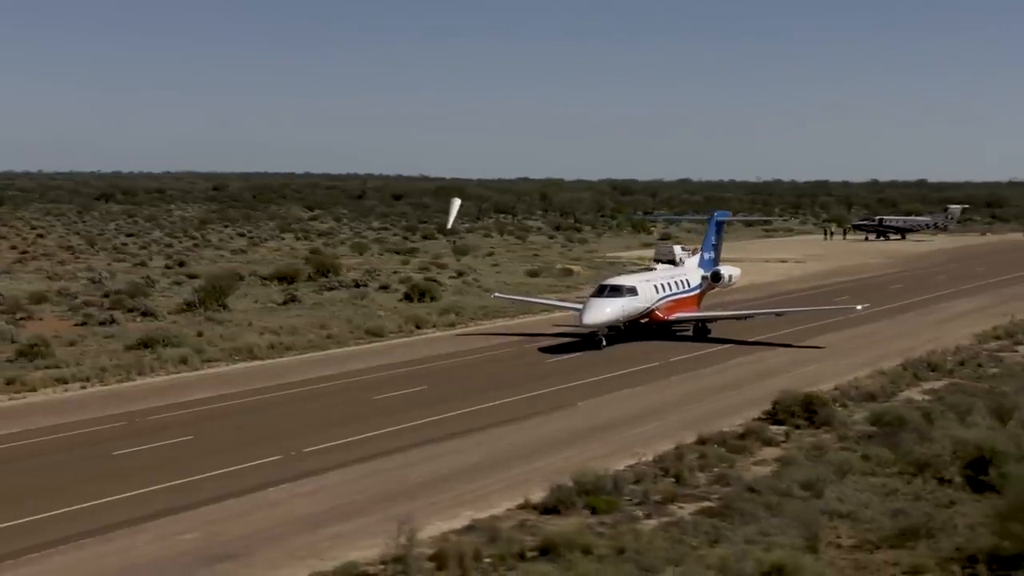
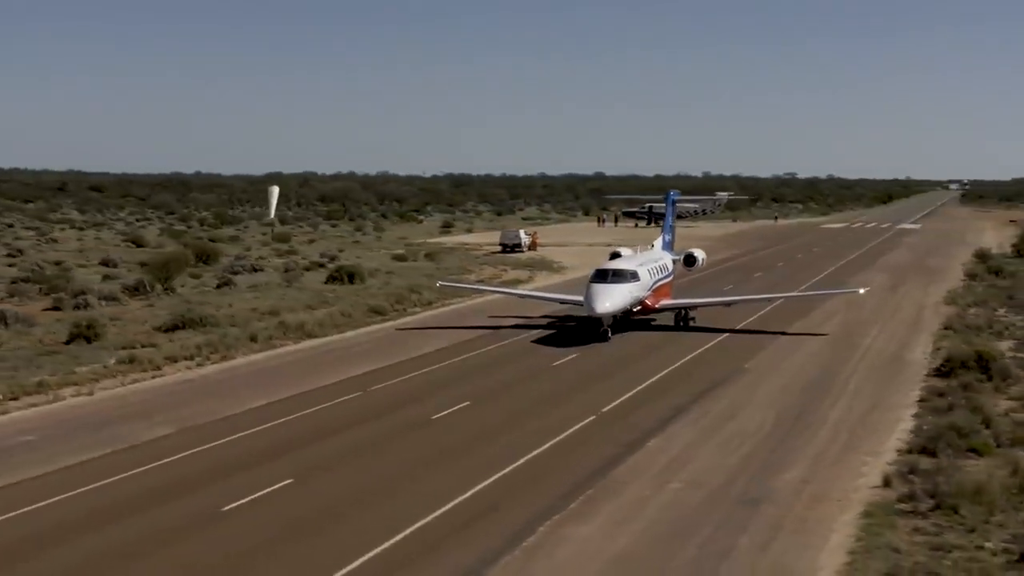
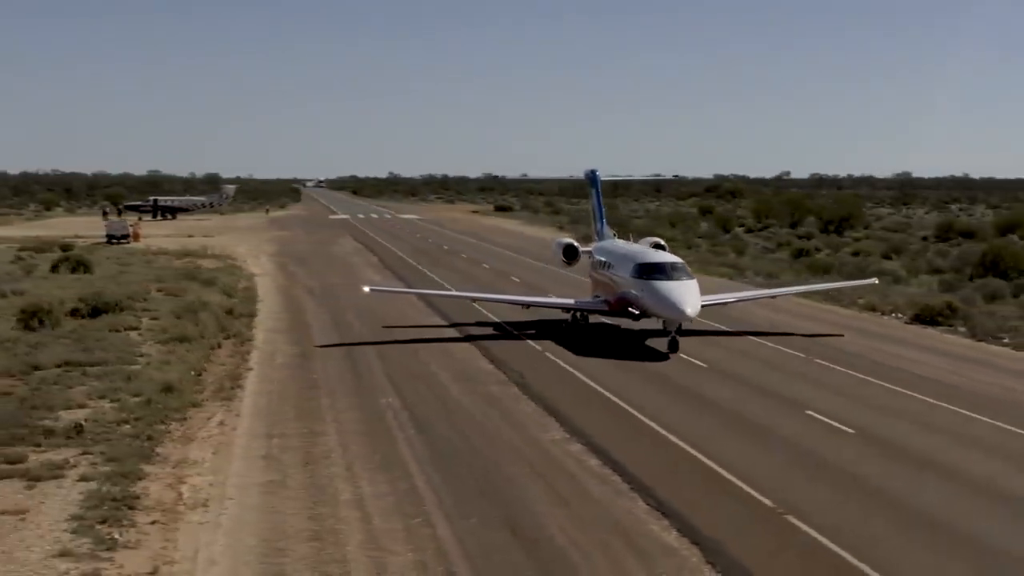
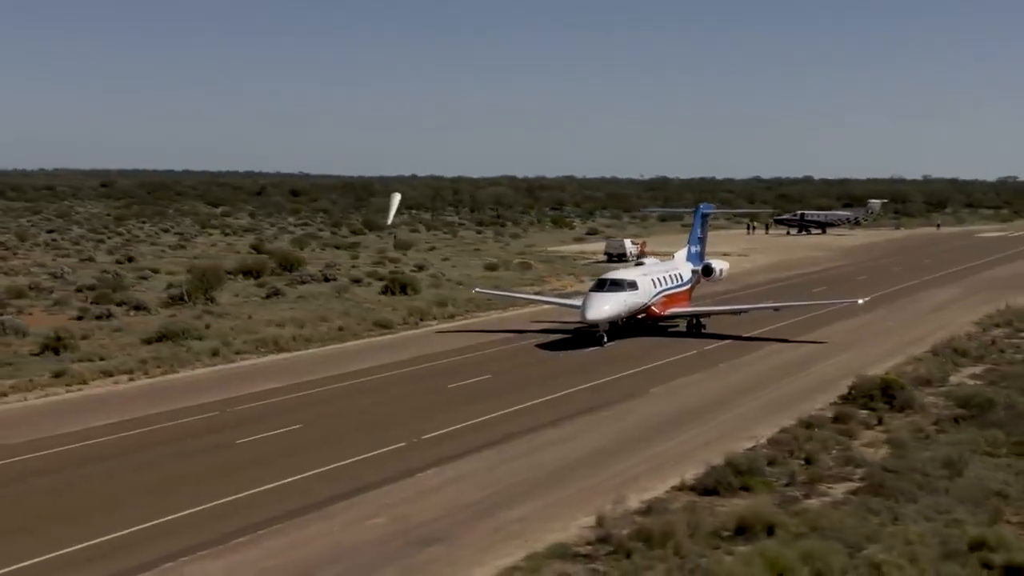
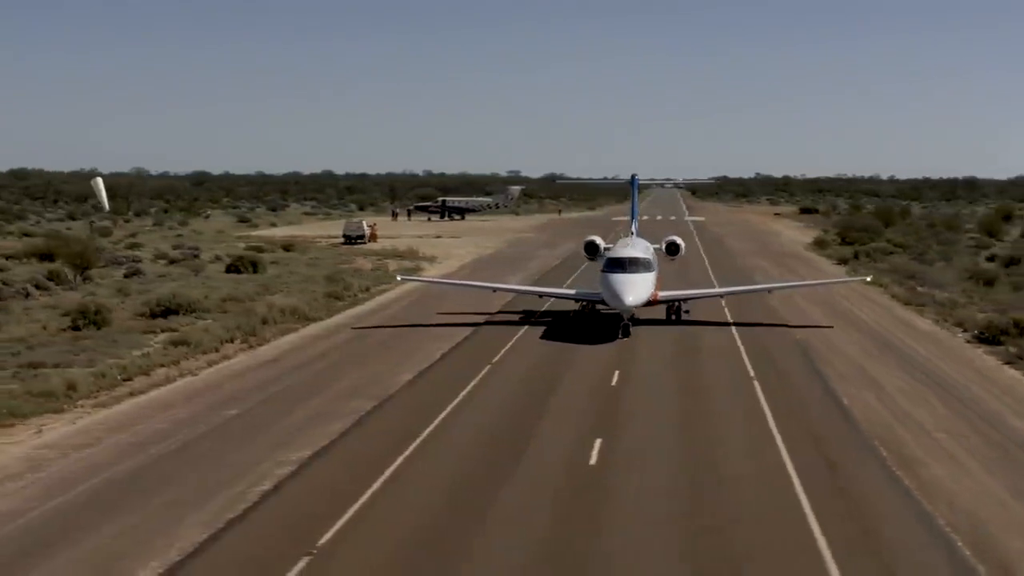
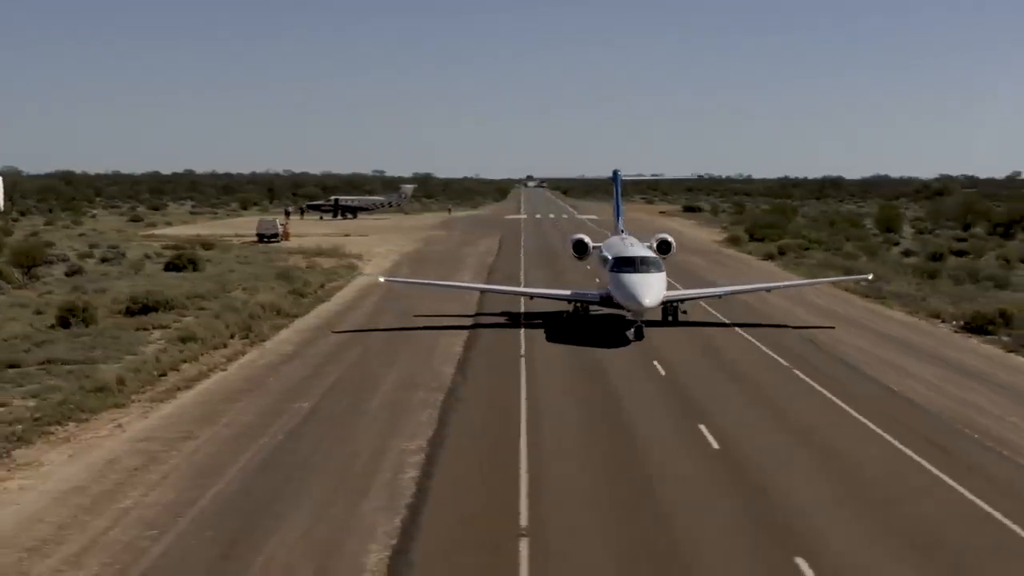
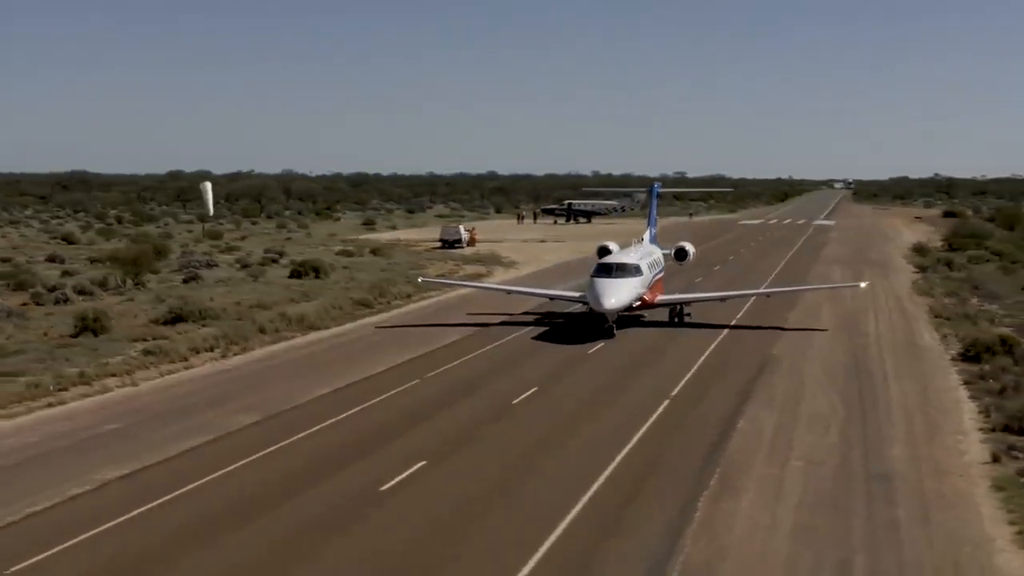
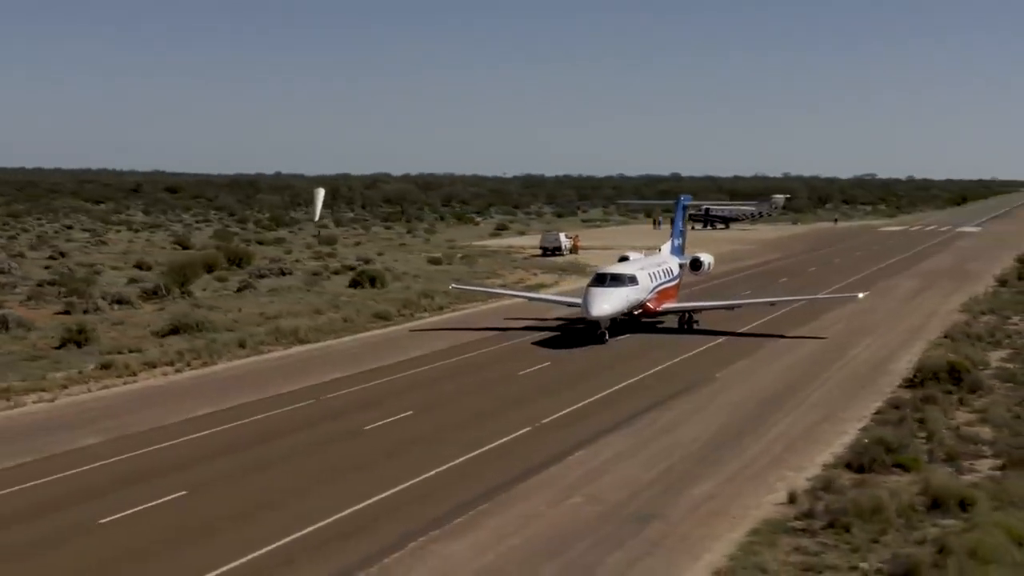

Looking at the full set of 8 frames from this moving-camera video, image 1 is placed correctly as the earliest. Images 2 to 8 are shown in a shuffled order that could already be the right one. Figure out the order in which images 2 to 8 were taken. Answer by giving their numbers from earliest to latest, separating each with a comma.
4, 8, 2, 7, 5, 6, 3
